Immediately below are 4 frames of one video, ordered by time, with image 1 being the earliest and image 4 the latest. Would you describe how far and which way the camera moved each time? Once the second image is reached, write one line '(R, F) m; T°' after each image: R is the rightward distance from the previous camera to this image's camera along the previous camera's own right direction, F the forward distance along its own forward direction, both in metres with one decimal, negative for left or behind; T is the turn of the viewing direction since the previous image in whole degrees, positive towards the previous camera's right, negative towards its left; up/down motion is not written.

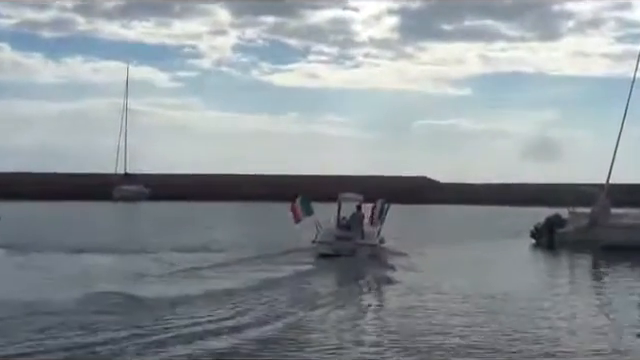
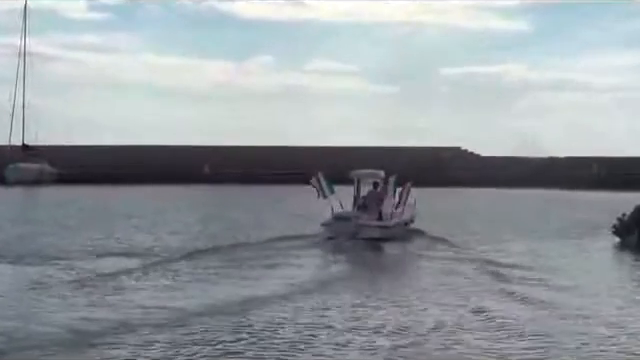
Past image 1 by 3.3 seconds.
(+0.4, +5.3) m; -1°
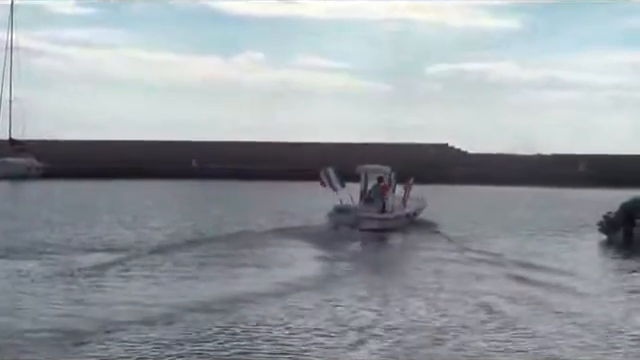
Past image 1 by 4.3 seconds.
(+0.3, 0.0) m; -1°
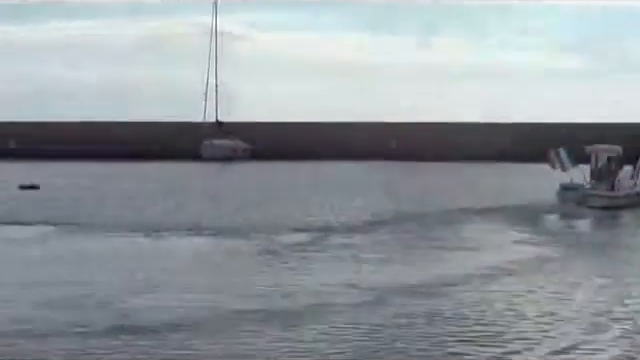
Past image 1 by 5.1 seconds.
(-0.6, 0.0) m; -8°
